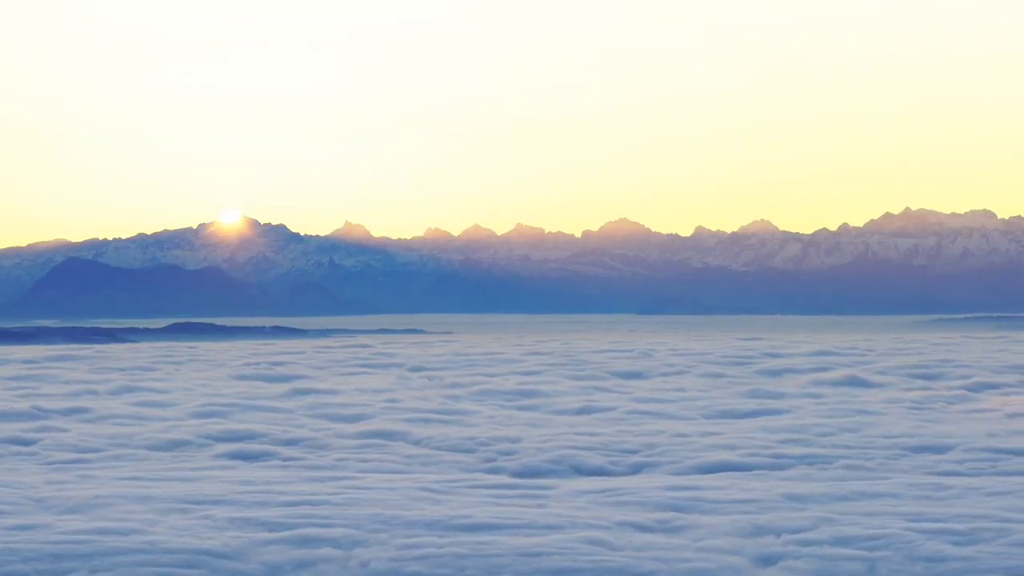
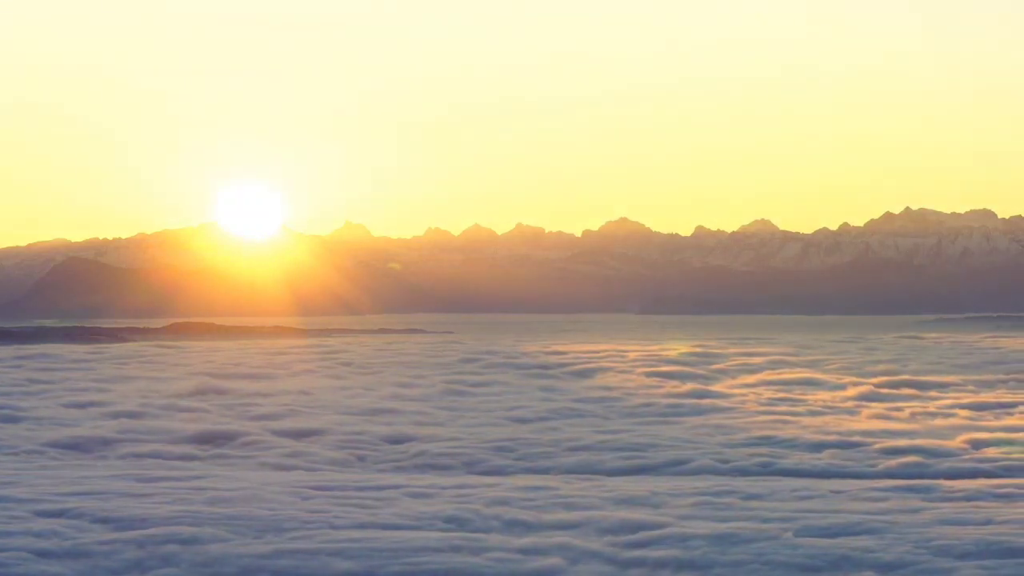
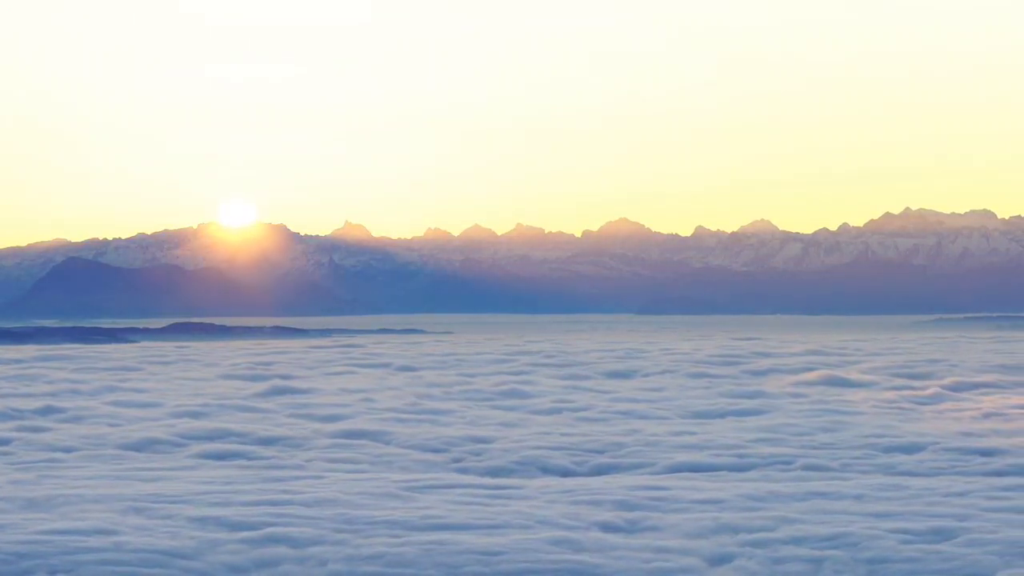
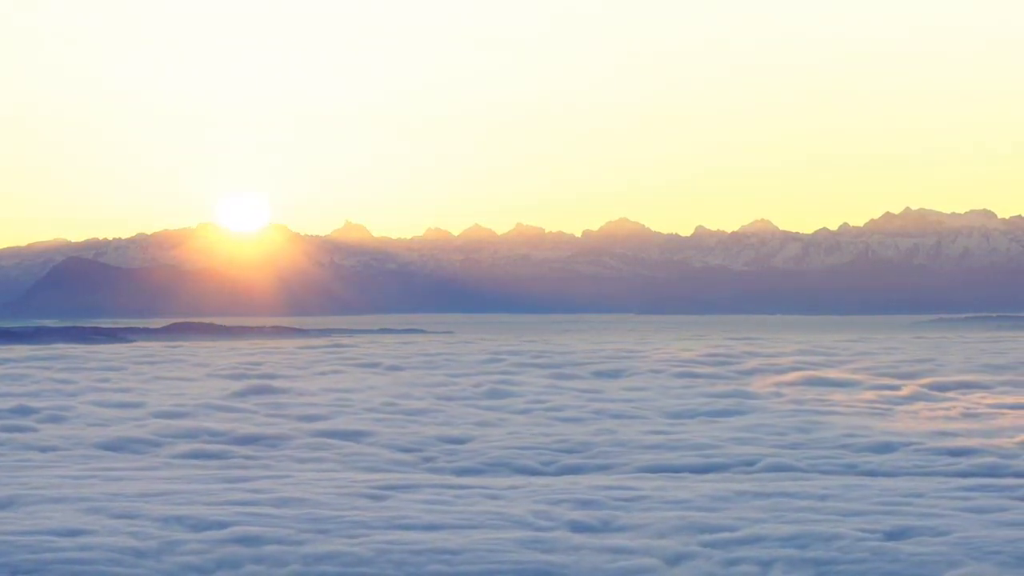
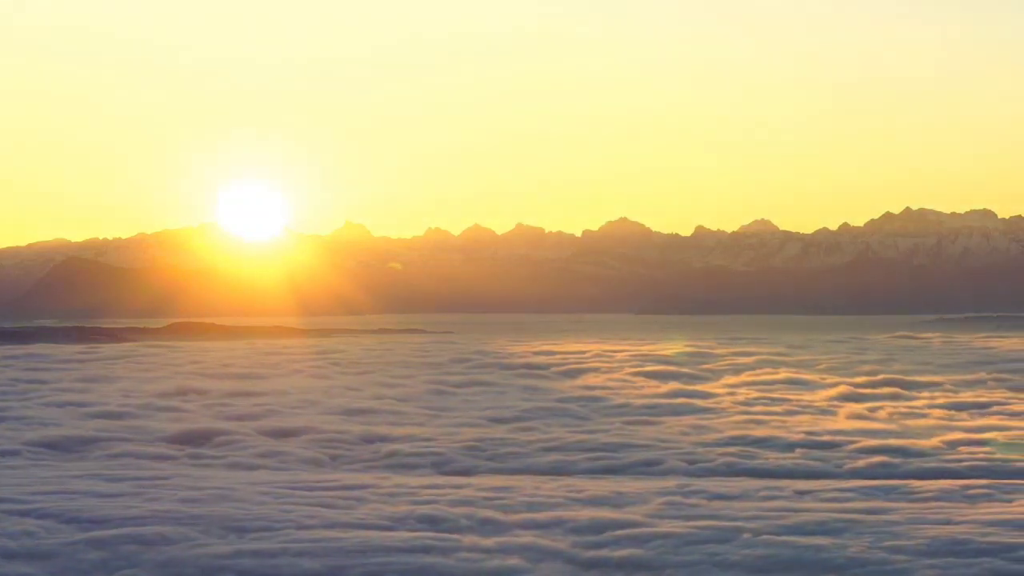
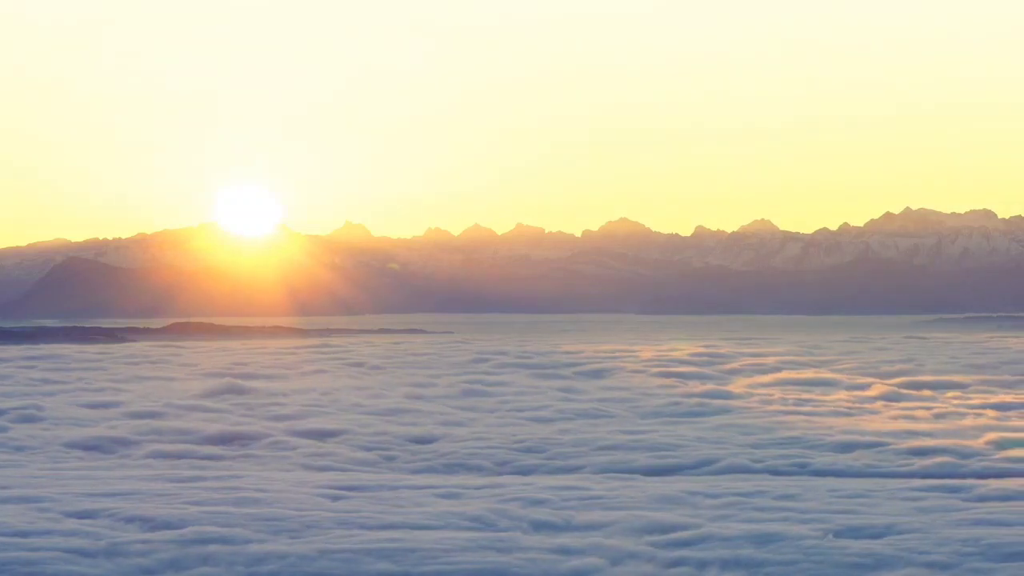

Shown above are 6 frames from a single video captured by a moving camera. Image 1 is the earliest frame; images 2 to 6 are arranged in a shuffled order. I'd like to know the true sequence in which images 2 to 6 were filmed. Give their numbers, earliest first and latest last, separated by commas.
3, 4, 6, 2, 5
